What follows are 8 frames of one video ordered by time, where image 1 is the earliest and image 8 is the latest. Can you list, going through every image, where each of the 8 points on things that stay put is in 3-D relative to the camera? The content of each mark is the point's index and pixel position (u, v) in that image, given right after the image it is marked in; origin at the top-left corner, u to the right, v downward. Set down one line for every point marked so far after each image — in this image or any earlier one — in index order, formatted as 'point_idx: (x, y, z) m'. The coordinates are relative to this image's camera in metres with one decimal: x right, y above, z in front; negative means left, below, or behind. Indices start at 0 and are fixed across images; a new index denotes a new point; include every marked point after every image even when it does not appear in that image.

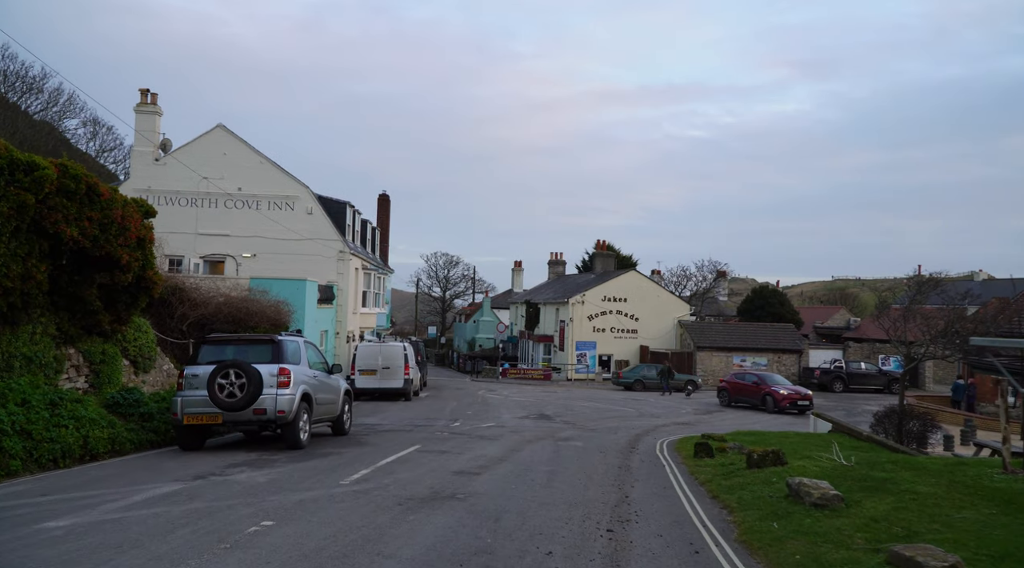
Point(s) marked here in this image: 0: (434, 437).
0: (-1.4, -2.7, +15.5) m
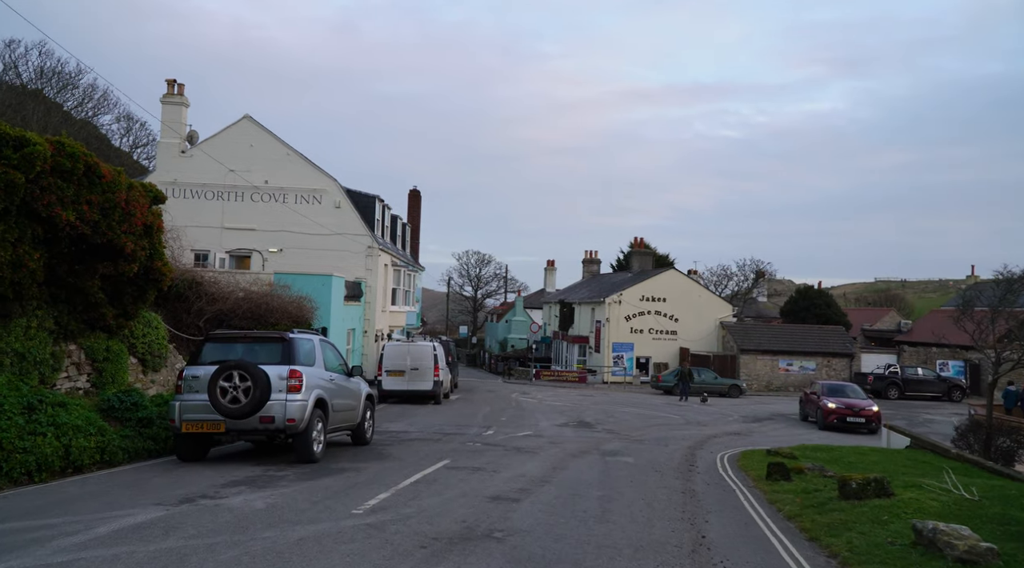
0: (-0.7, -2.6, +13.8) m
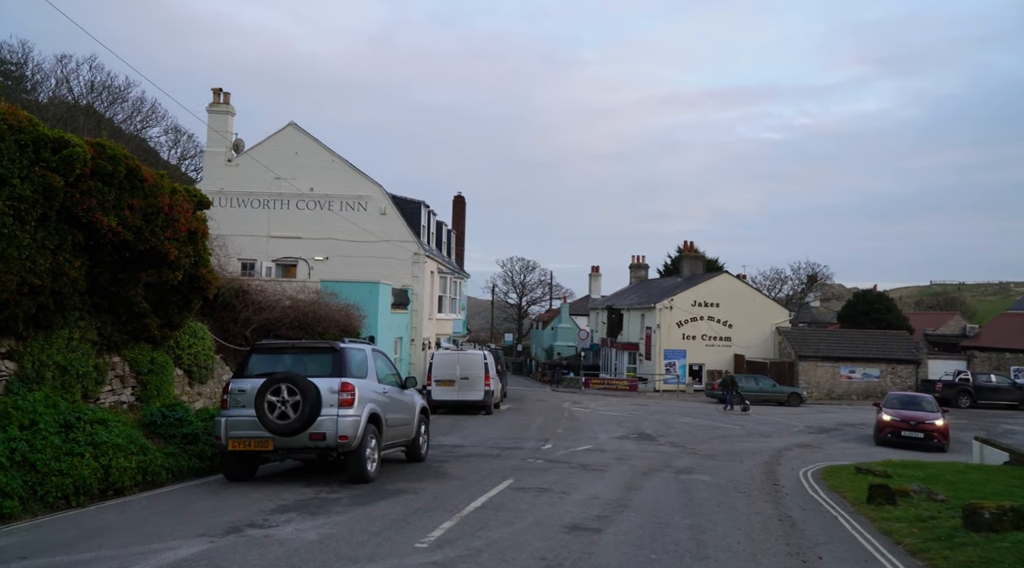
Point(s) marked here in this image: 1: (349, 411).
0: (+0.2, -2.7, +12.9) m
1: (-1.9, -1.5, +10.3) m
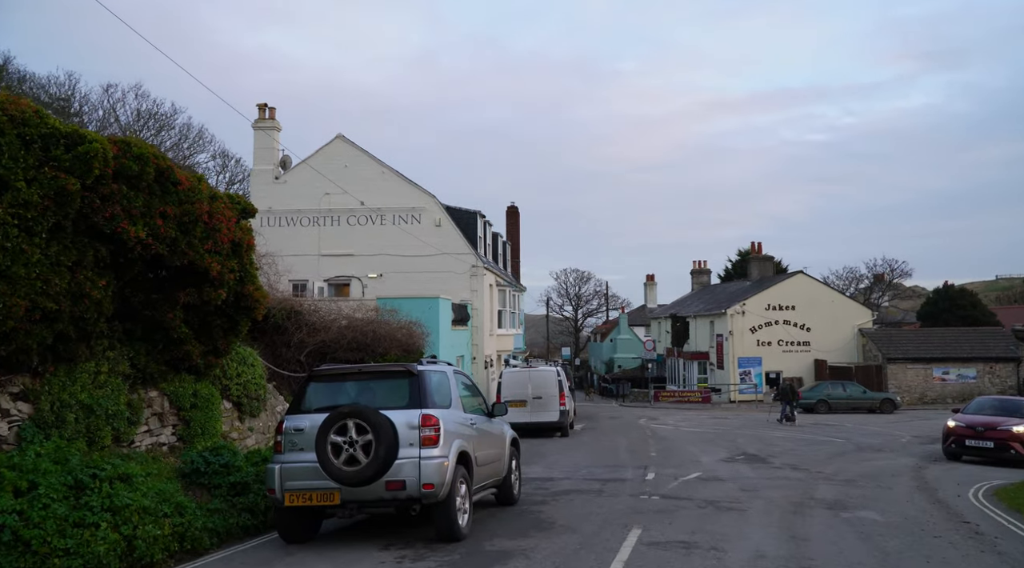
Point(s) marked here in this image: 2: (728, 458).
0: (+1.6, -2.7, +10.6) m
1: (-0.7, -1.5, +8.2) m
2: (+4.4, -3.5, +17.9) m
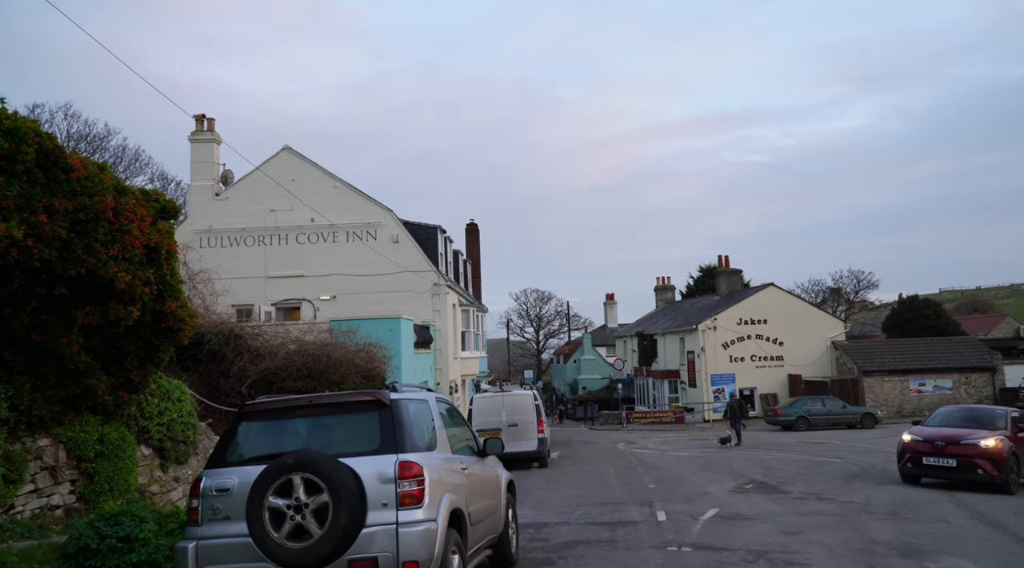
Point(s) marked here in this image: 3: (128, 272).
0: (+1.6, -2.6, +8.3) m
1: (-0.6, -1.5, +5.8) m
2: (+4.0, -3.6, +15.7) m
3: (-4.2, +0.1, +9.5) m
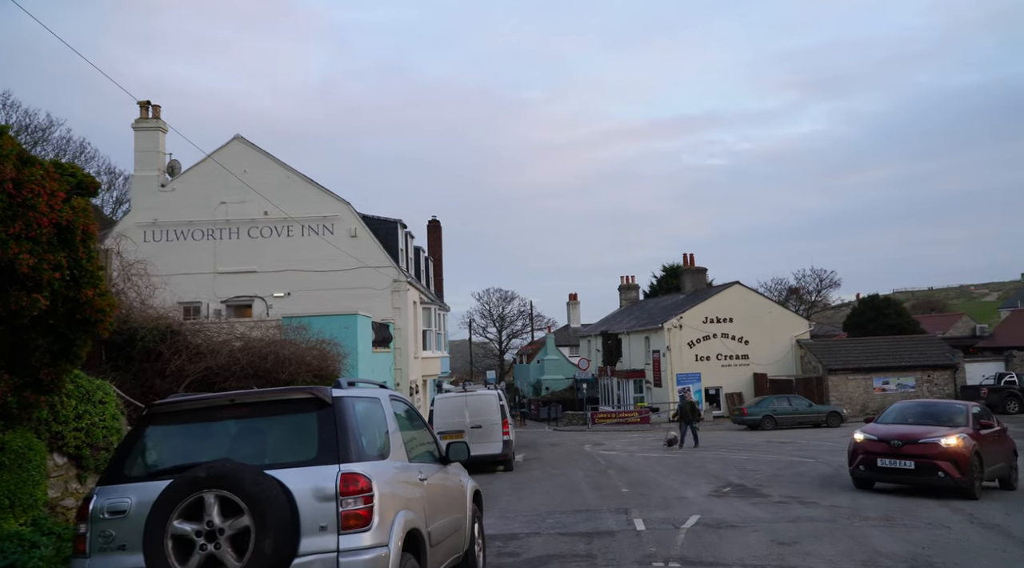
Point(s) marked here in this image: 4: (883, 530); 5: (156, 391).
0: (+1.3, -2.5, +7.3) m
1: (-0.8, -1.3, +4.7) m
2: (+3.4, -3.5, +14.8) m
3: (-4.5, +0.3, +8.3) m
4: (+4.4, -2.9, +10.4) m
5: (-5.5, -1.6, +13.6) m
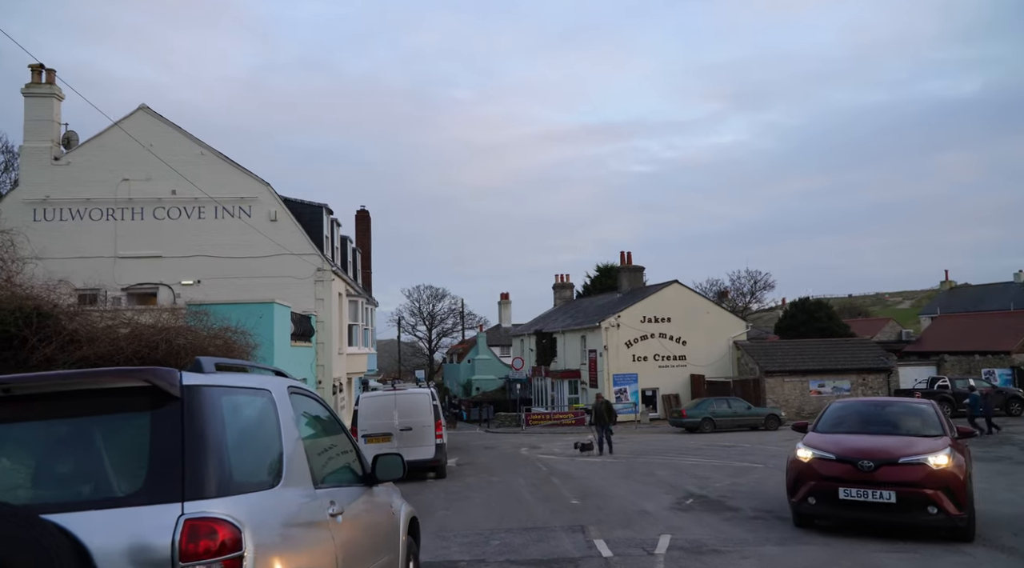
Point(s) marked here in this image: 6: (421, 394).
0: (+1.0, -2.2, +5.5) m
1: (-0.9, -1.1, +2.7) m
2: (+2.5, -3.3, +13.1) m
3: (-4.8, +0.6, +6.0) m
4: (+3.8, -2.7, +8.8) m
5: (-6.2, -1.3, +11.2) m
6: (-1.9, -2.3, +18.2) m
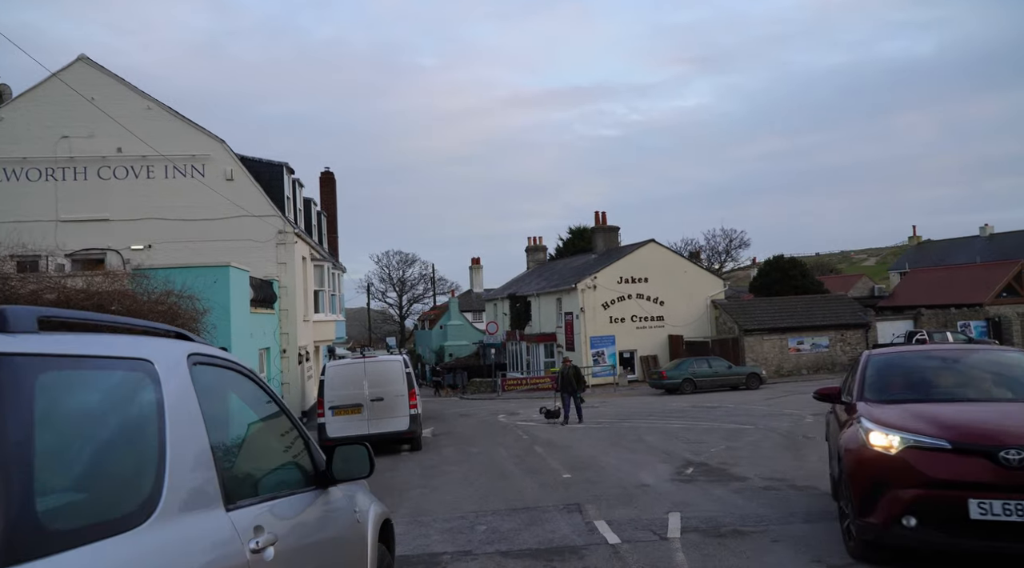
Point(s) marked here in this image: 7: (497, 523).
0: (+1.0, -1.9, +4.2) m
1: (-0.8, -0.8, +1.3) m
2: (+2.3, -2.6, +11.9) m
3: (-4.9, +0.9, +4.4) m
4: (+3.7, -2.1, +7.6) m
5: (-6.4, -0.8, +9.6) m
6: (-2.3, -1.5, +16.9) m
7: (-0.2, -2.4, +9.1) m
